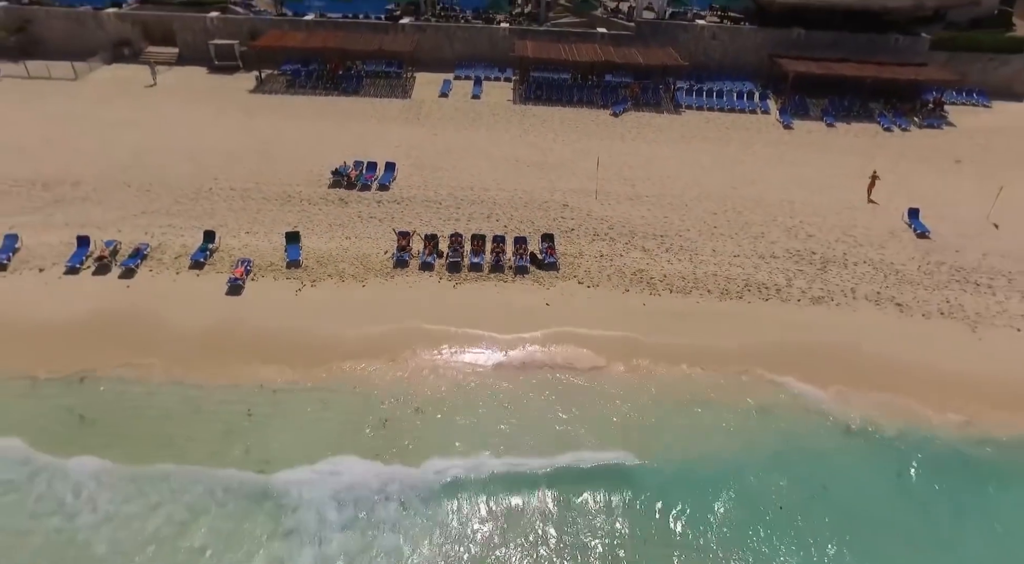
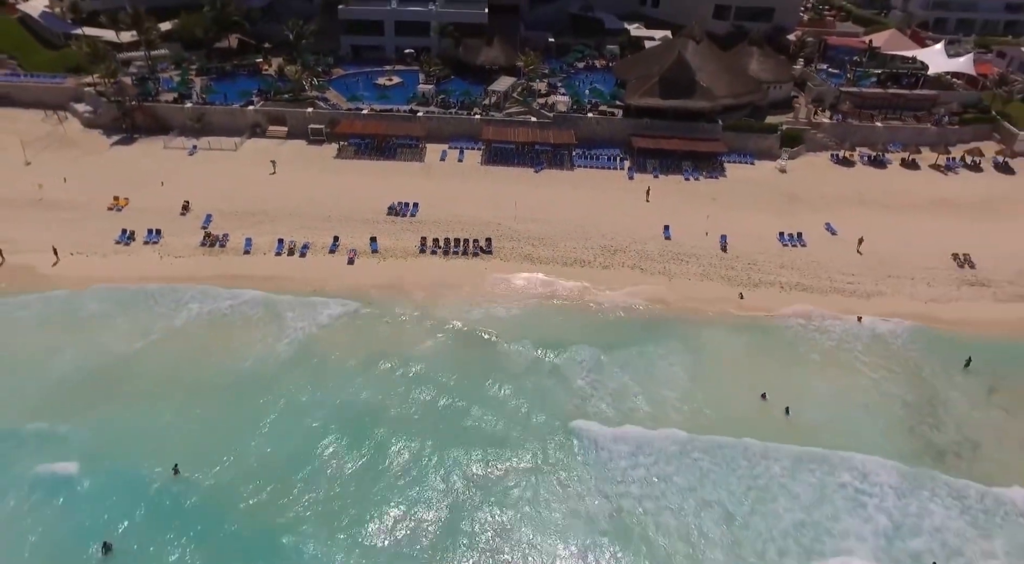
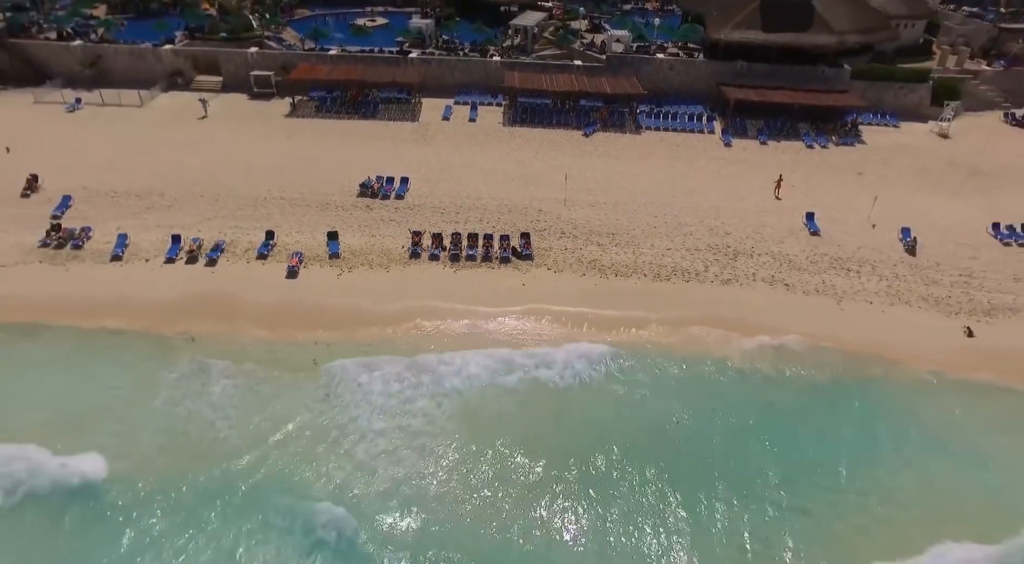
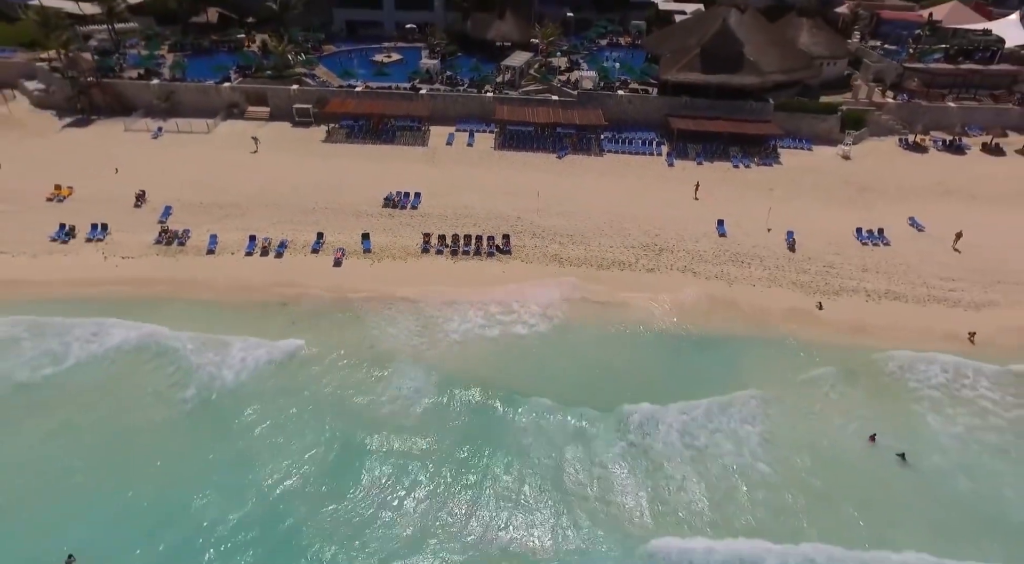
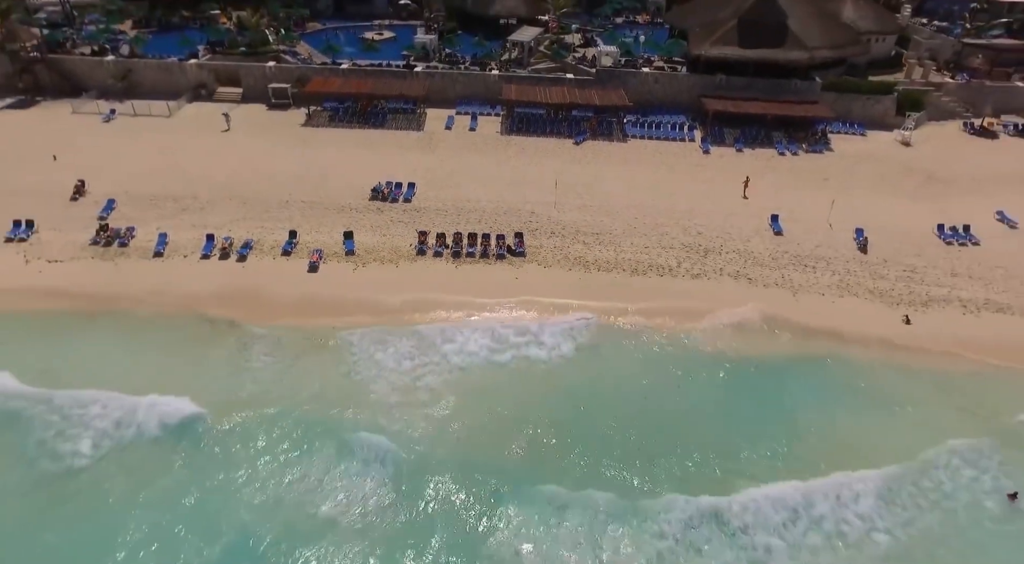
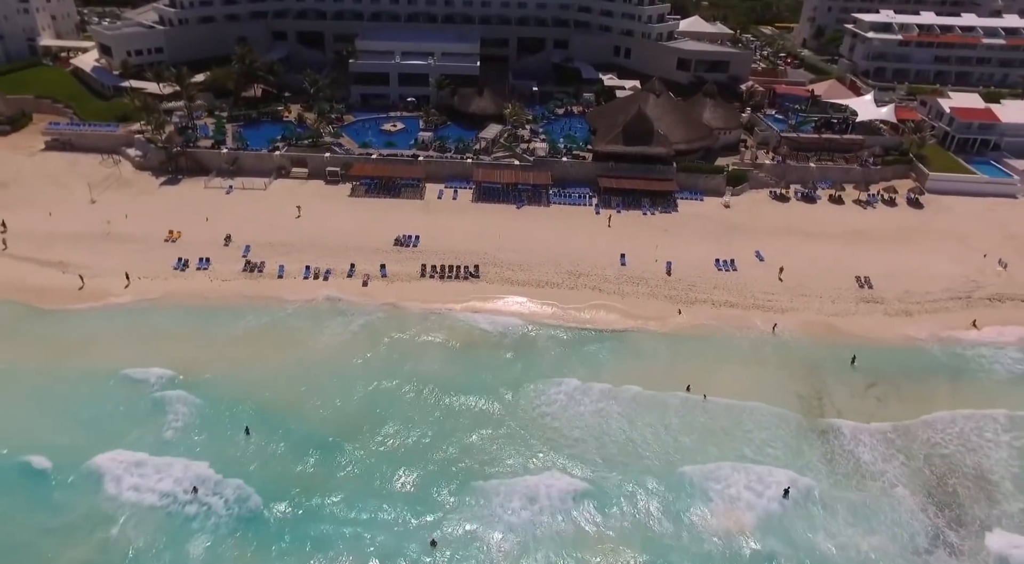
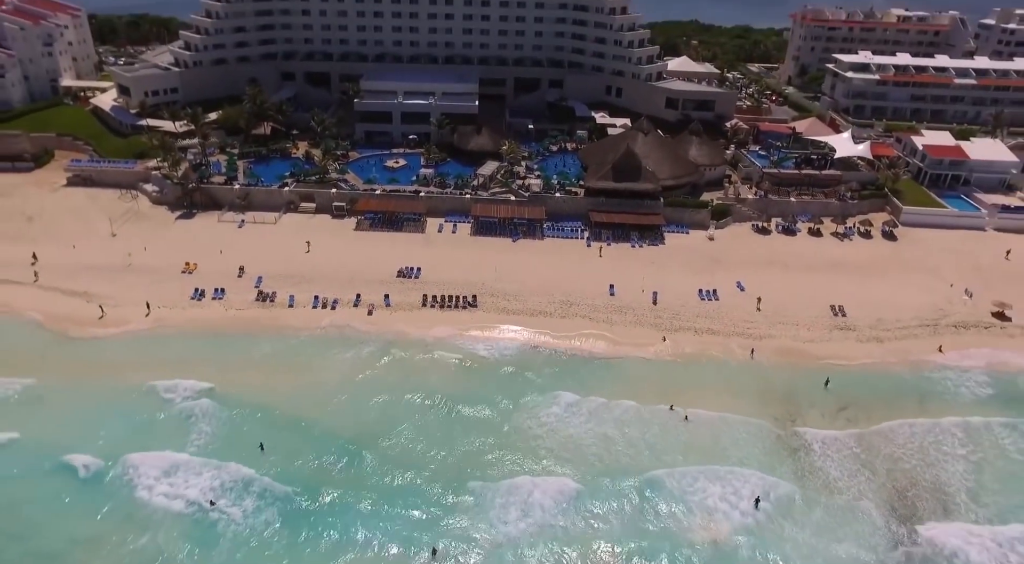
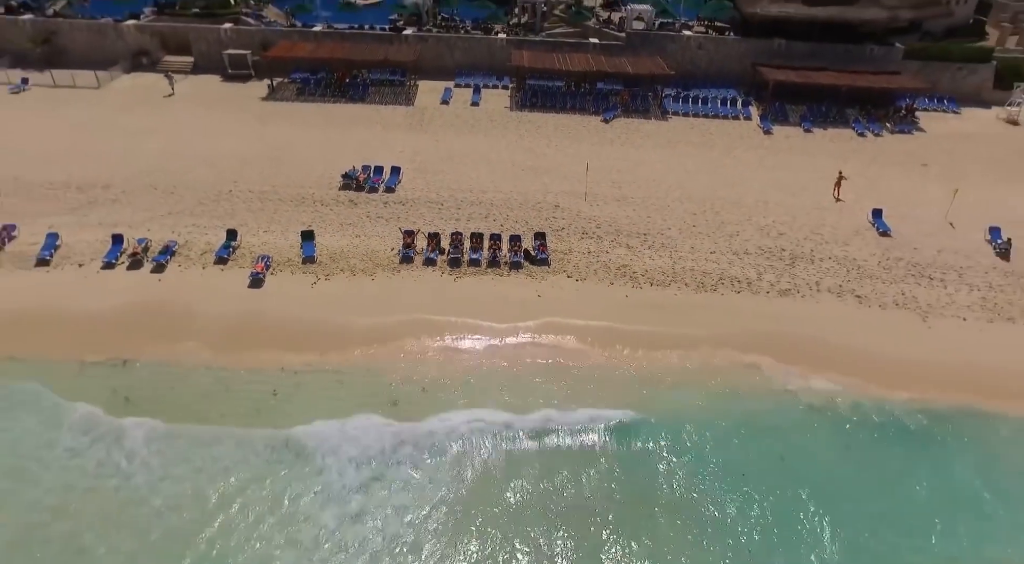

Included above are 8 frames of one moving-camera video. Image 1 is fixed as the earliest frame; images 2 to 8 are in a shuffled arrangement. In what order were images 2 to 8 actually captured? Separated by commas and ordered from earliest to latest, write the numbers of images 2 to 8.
8, 3, 5, 4, 2, 6, 7
